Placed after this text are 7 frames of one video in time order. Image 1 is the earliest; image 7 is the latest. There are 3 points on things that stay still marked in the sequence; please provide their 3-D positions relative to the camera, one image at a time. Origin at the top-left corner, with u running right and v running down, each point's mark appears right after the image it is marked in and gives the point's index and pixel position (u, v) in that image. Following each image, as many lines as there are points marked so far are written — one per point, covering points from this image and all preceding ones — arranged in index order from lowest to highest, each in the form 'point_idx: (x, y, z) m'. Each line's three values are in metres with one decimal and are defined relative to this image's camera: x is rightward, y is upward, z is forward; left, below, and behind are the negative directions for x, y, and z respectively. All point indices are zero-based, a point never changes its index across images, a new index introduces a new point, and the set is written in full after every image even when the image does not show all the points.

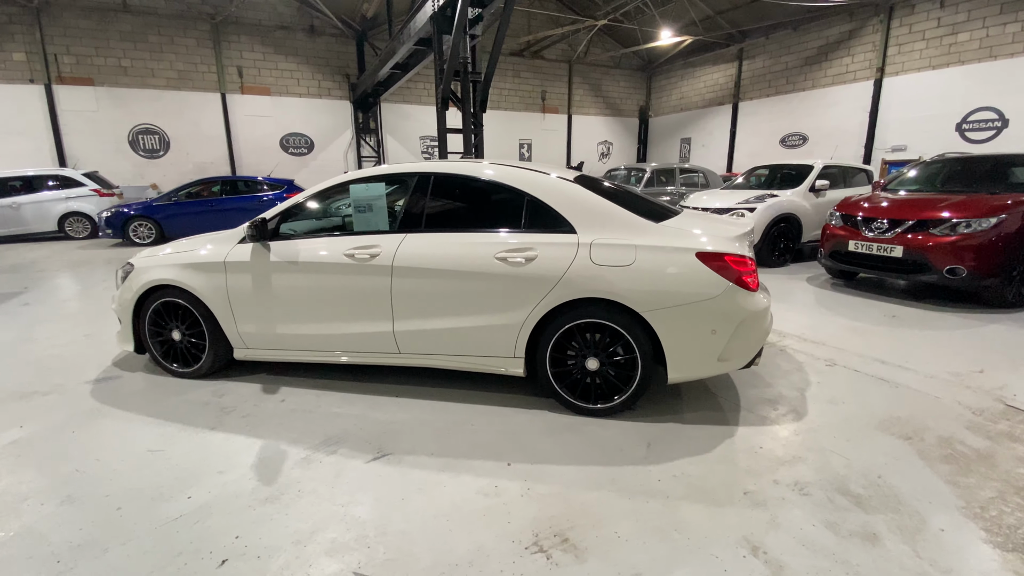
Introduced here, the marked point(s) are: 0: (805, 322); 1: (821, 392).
0: (+2.7, -0.3, +4.4) m
1: (+1.9, -0.6, +3.0) m
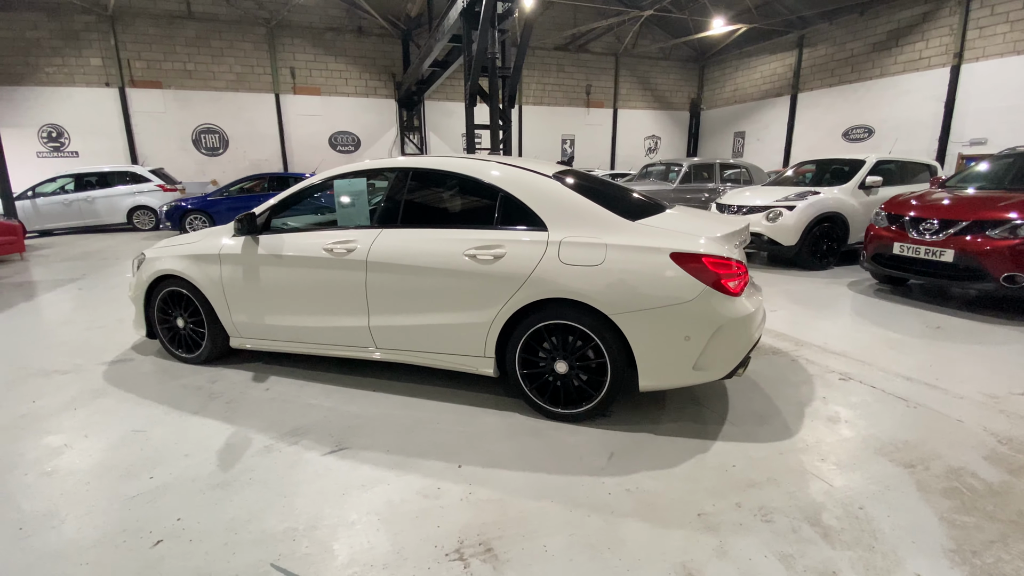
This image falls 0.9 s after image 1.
0: (+2.7, -0.4, +4.1) m
1: (+1.7, -0.7, +2.7) m
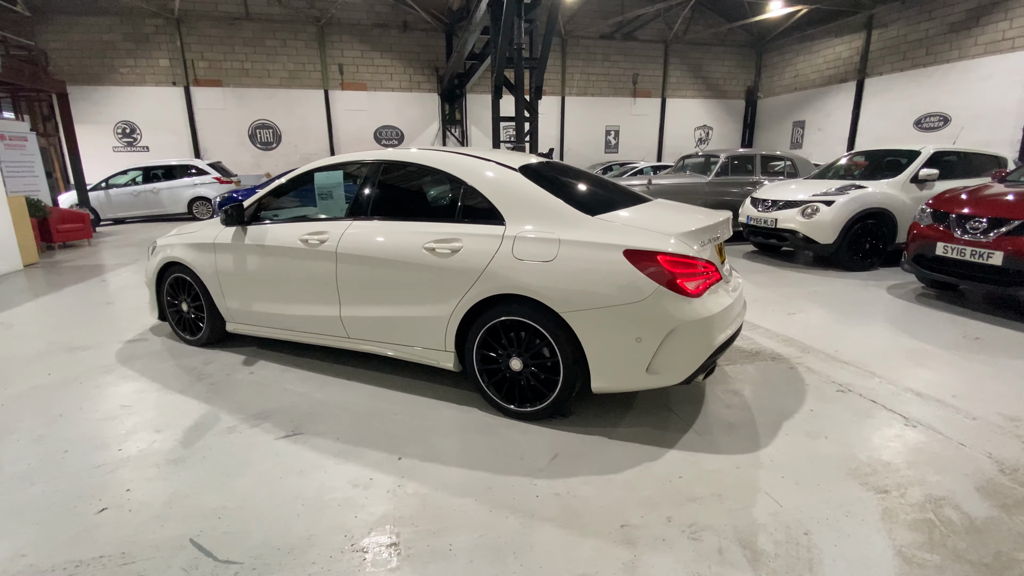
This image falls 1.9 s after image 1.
0: (+2.6, -0.4, +3.7) m
1: (+1.5, -0.7, +2.5) m
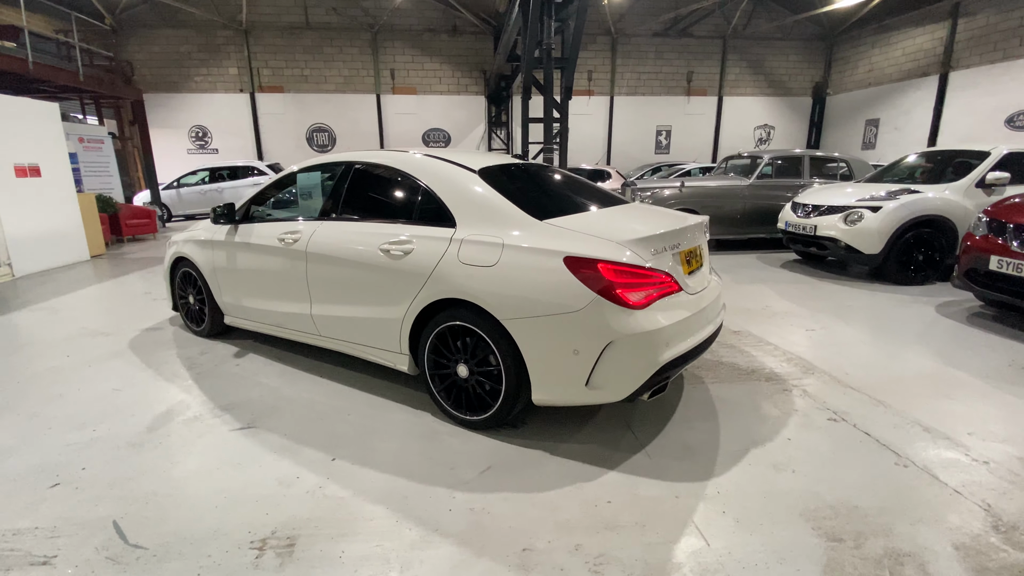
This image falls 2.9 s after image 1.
0: (+2.5, -0.5, +3.3) m
1: (+1.2, -0.8, +2.2) m
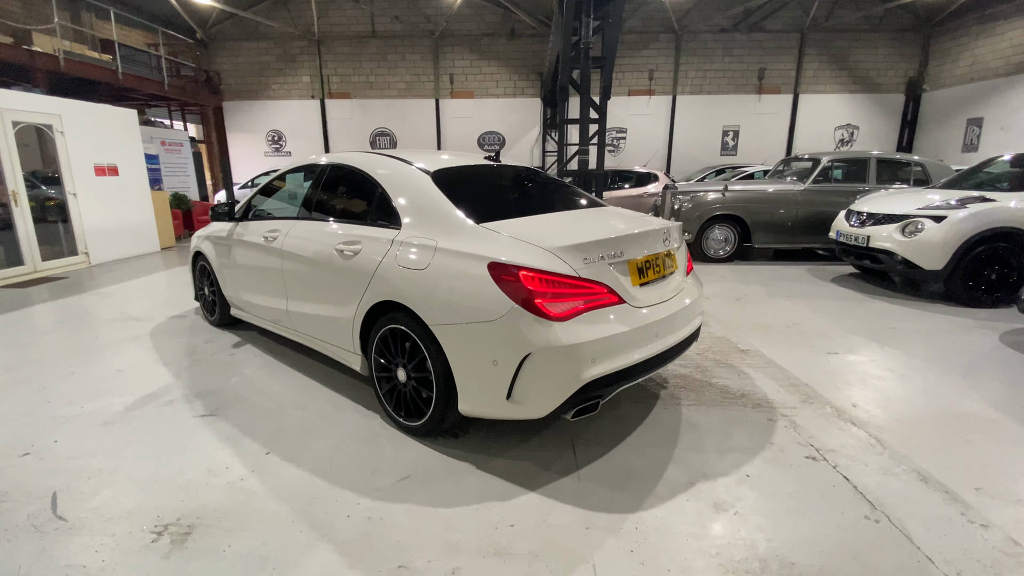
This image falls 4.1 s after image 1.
0: (+2.3, -0.6, +2.9) m
1: (+0.9, -0.8, +2.0) m
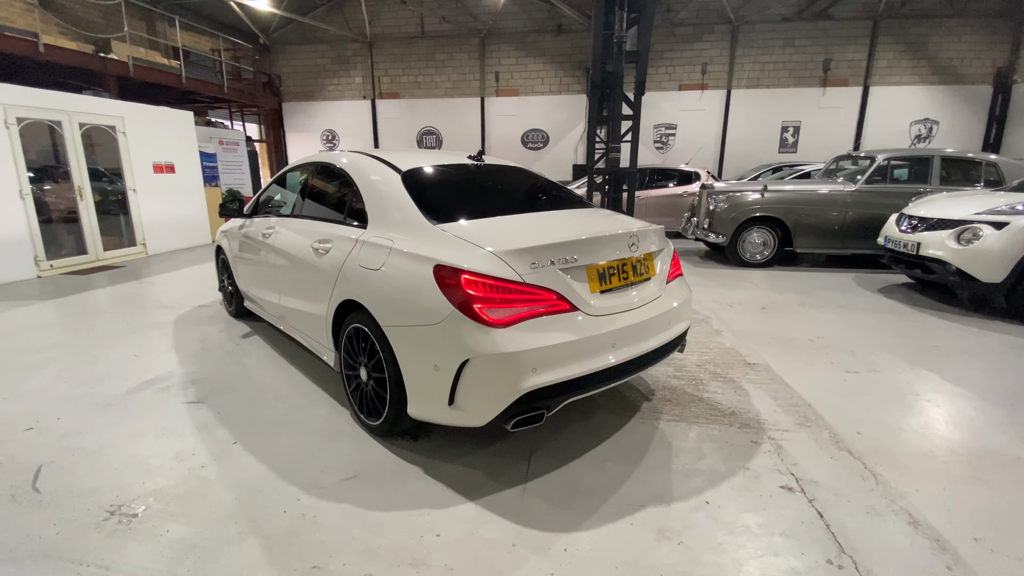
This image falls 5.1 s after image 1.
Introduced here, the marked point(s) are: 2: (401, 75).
0: (+2.2, -0.7, +2.6) m
1: (+0.6, -0.9, +1.9) m
2: (-3.3, +6.4, +14.3) m
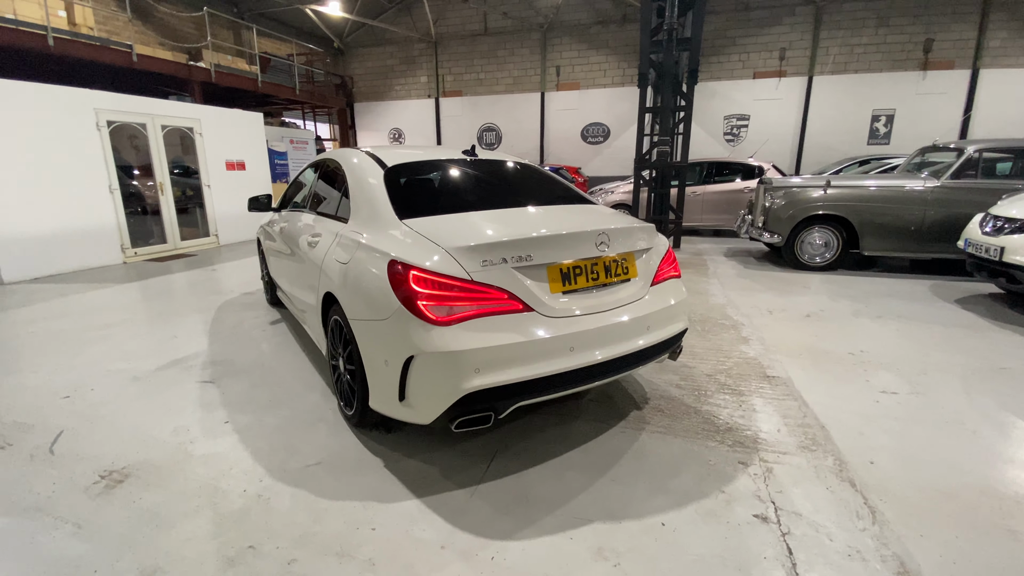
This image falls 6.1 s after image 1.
0: (+2.0, -0.8, +2.2) m
1: (+0.4, -0.9, +1.7) m
2: (-1.5, +6.5, +14.5) m
